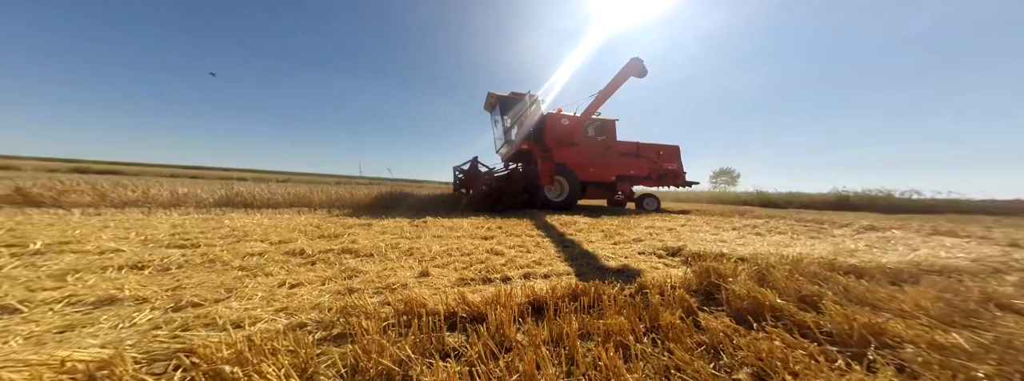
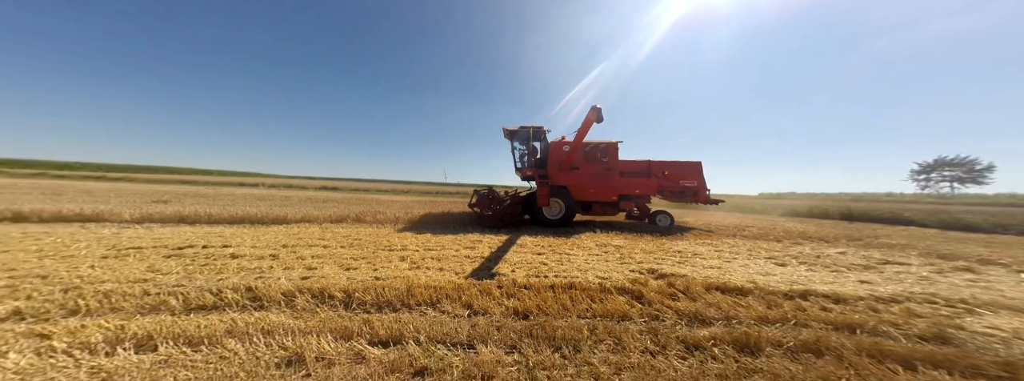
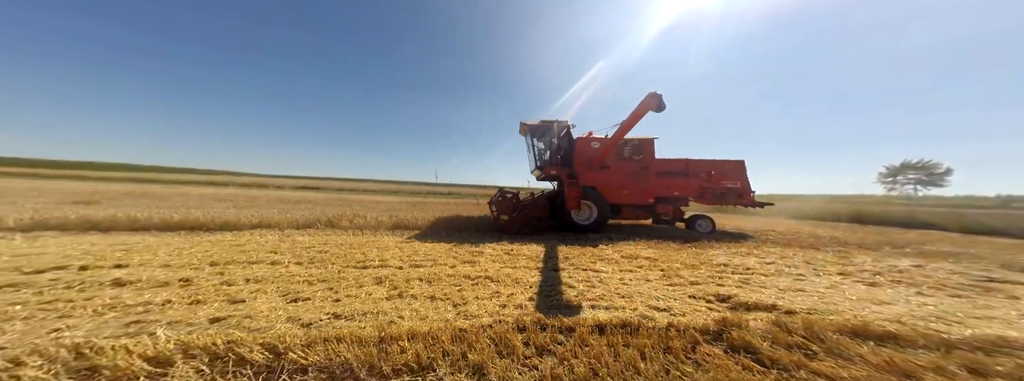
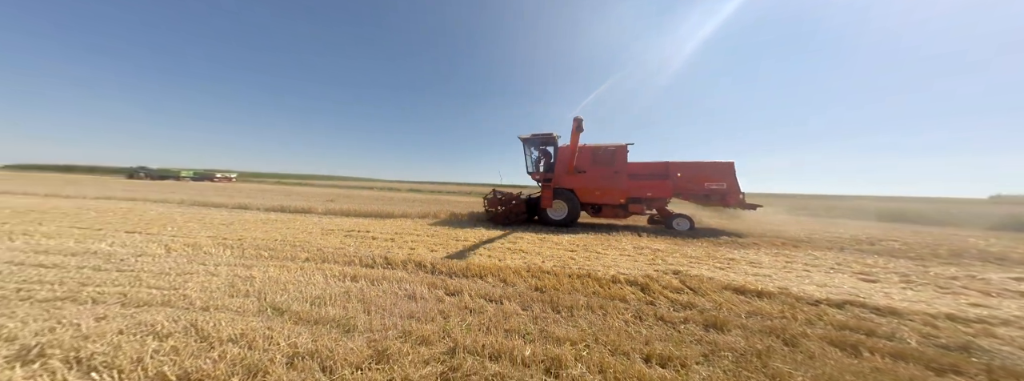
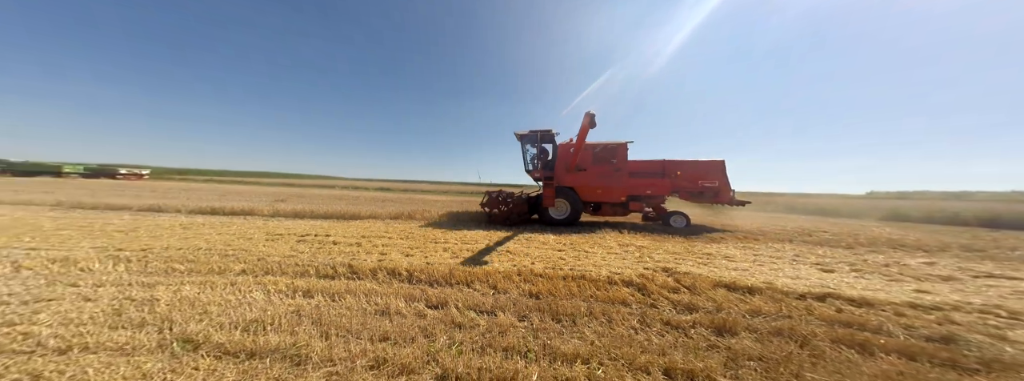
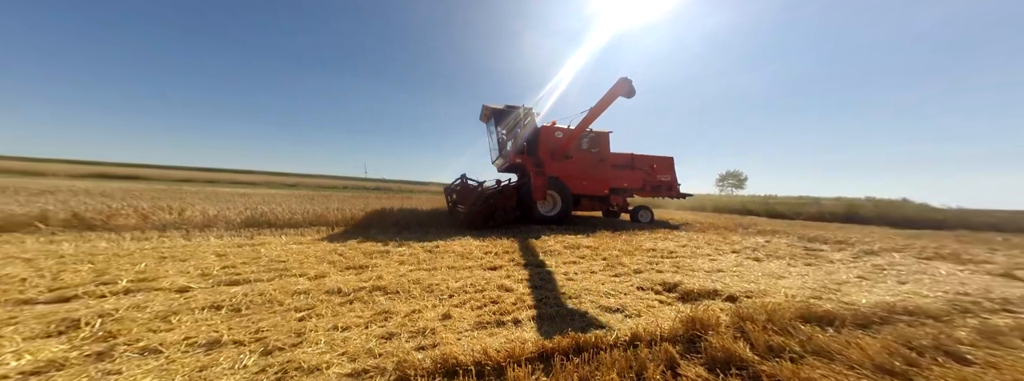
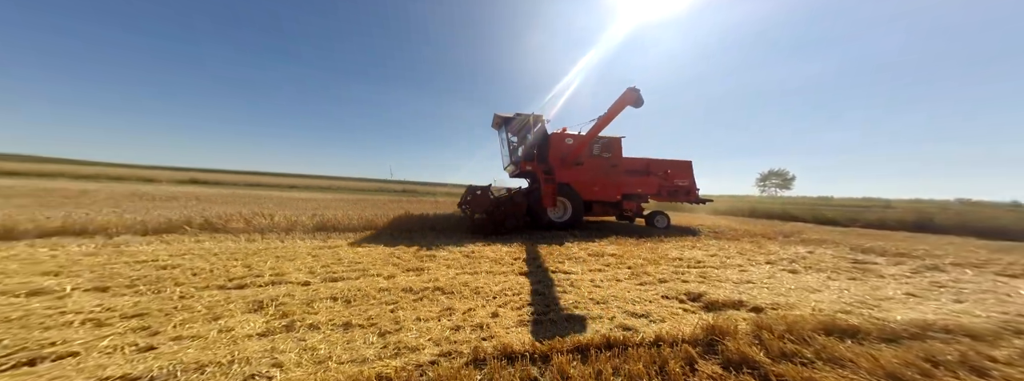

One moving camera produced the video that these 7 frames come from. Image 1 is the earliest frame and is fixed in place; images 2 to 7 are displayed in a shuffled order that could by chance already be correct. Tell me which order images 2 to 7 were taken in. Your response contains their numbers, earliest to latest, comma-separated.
6, 7, 3, 2, 5, 4
